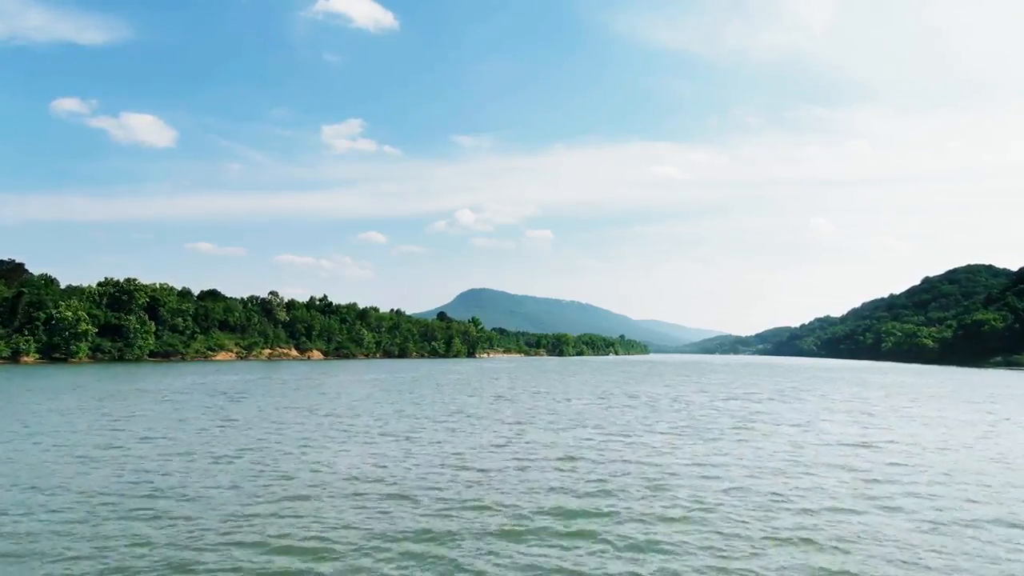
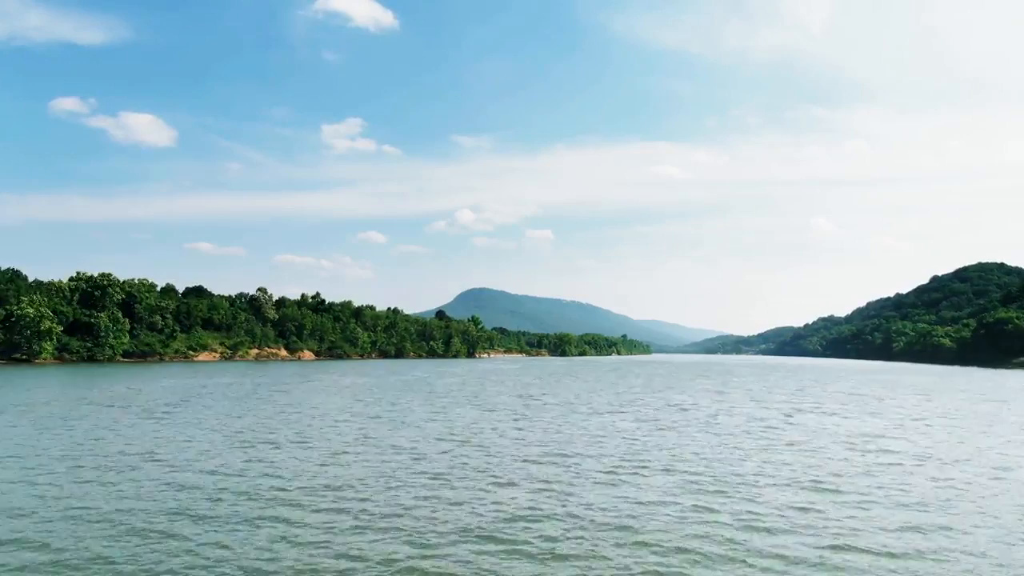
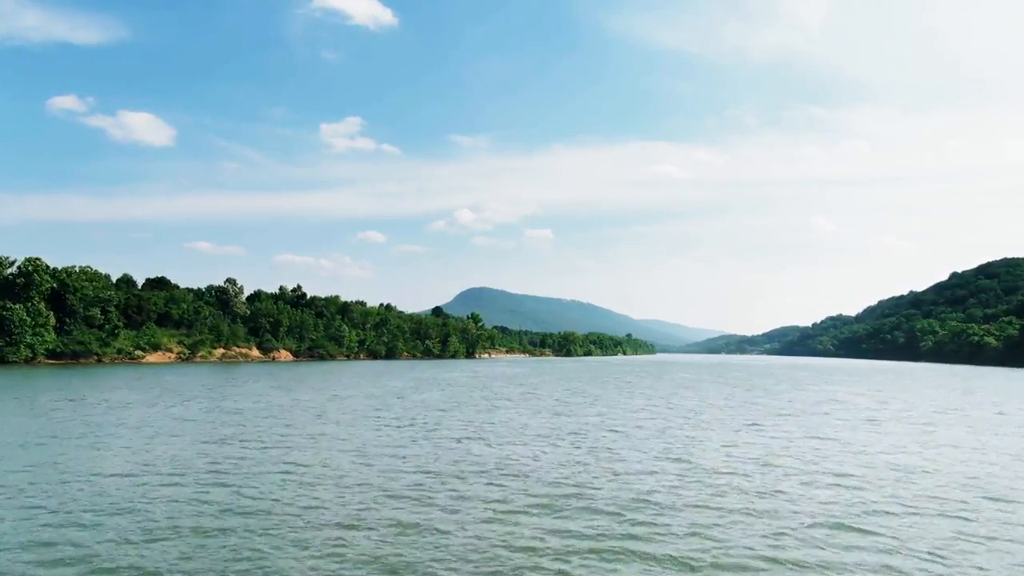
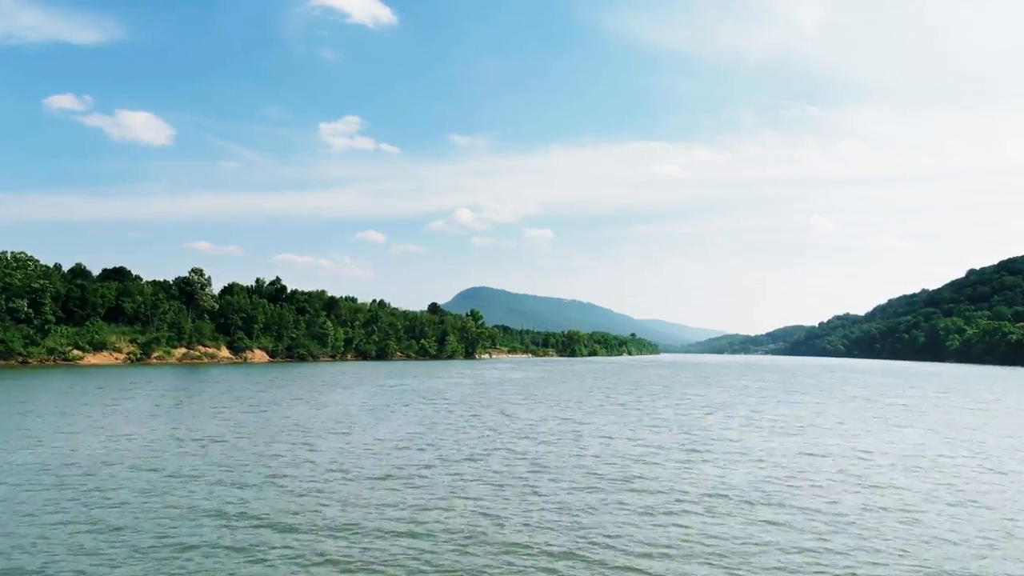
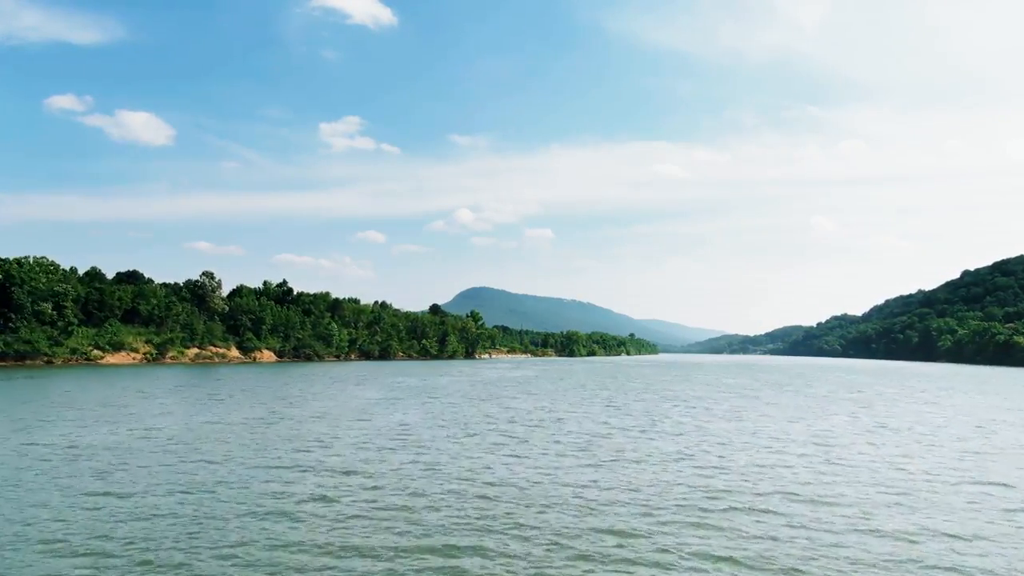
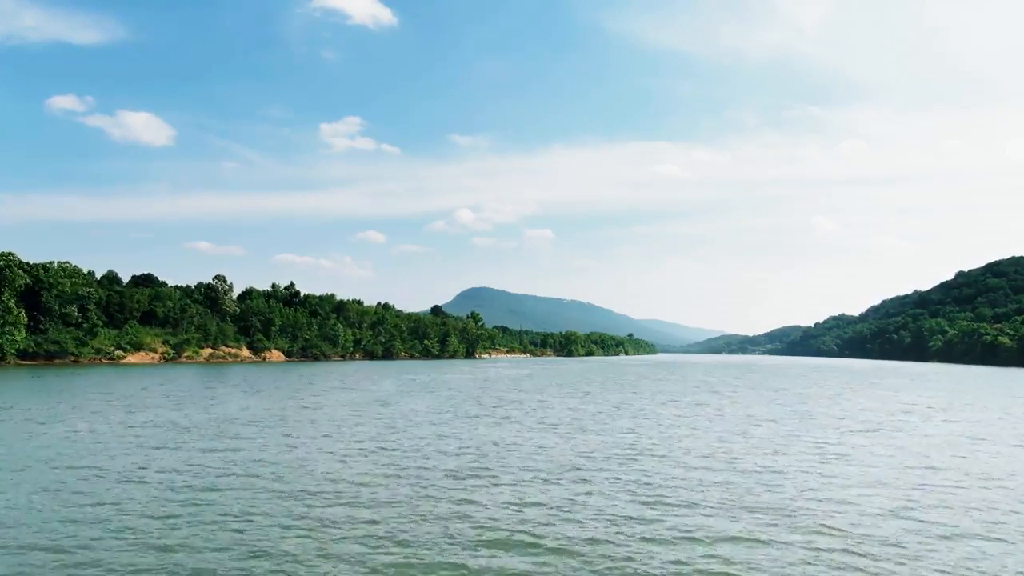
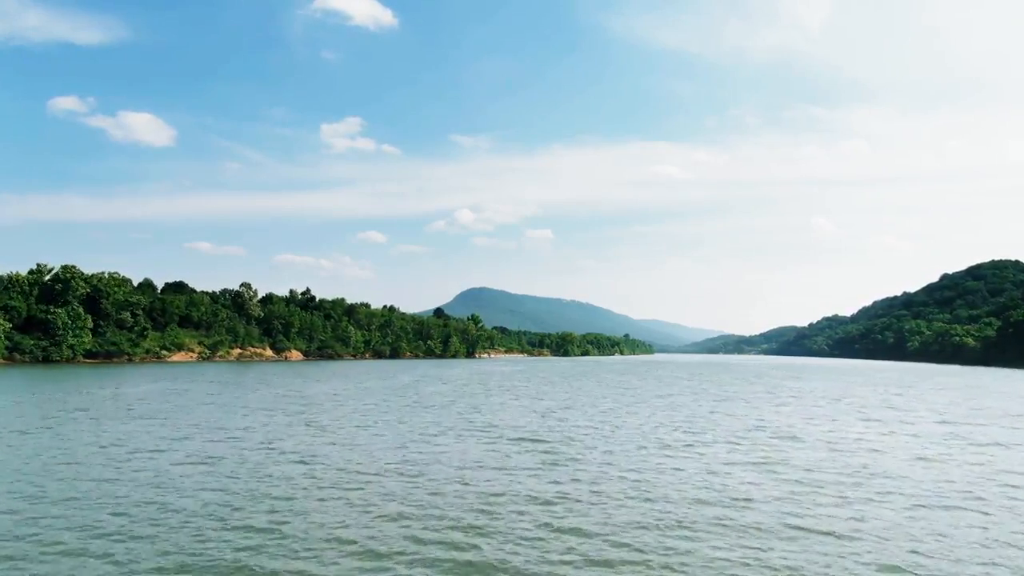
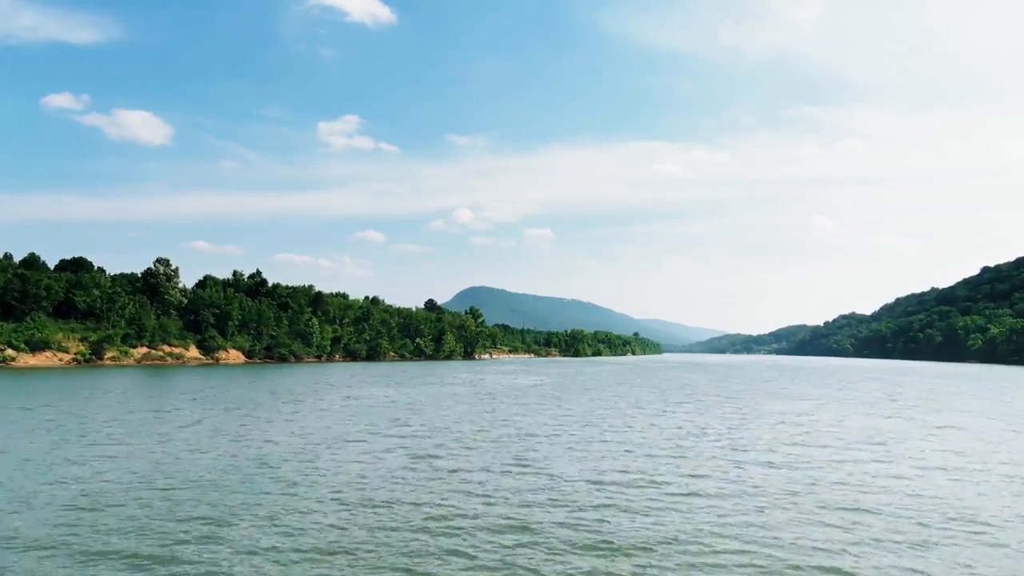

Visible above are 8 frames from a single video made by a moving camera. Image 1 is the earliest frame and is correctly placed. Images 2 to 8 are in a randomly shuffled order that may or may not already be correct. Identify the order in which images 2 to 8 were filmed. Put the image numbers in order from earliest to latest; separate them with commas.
2, 7, 3, 6, 5, 4, 8
